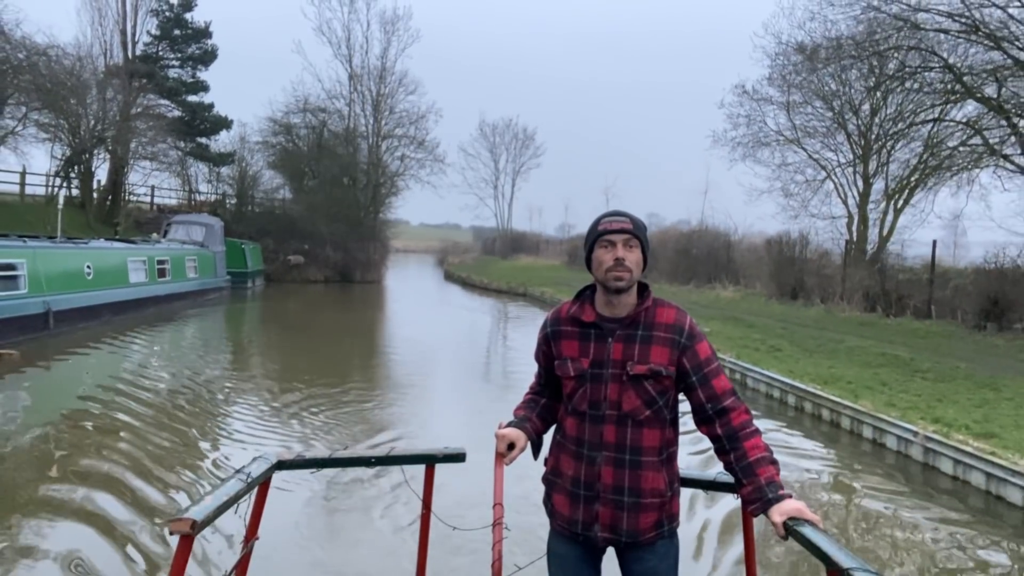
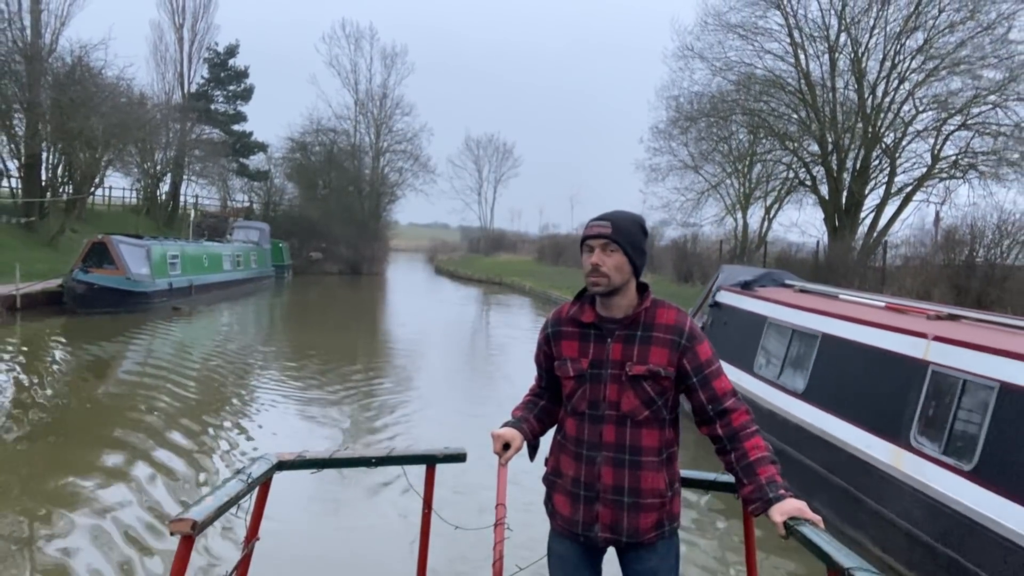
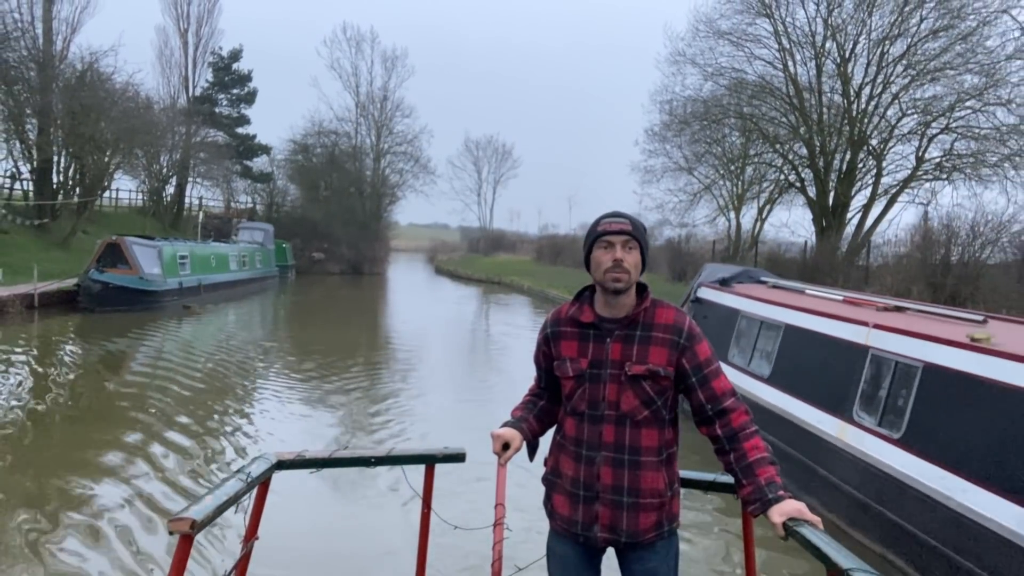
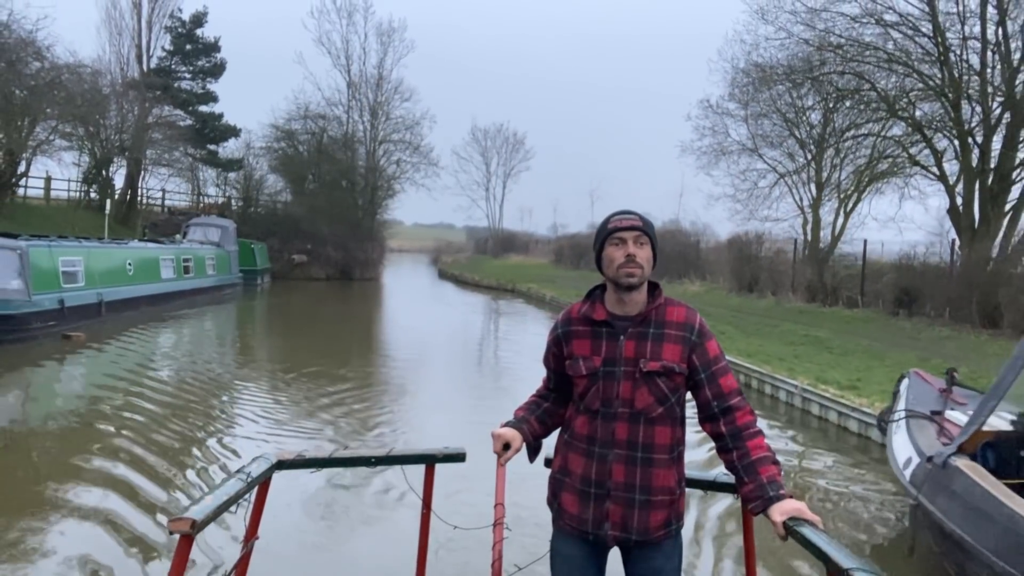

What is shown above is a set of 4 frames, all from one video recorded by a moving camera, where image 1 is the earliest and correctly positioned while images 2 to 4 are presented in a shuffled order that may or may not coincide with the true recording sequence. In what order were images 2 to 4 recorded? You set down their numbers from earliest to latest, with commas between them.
4, 2, 3
